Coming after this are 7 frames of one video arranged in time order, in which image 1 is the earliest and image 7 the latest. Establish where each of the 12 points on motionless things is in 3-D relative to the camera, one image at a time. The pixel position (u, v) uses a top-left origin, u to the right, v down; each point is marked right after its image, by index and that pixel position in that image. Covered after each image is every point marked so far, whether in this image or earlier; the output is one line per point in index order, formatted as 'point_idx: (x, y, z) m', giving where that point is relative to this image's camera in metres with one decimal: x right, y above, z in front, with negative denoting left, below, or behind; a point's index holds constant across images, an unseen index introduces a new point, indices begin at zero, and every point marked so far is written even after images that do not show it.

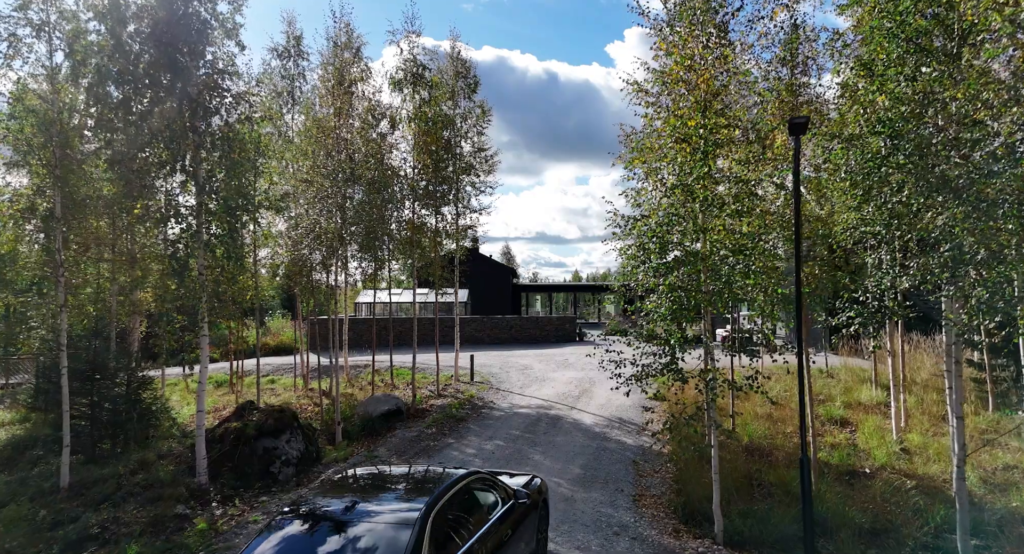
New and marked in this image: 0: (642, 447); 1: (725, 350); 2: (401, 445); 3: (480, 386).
0: (+2.3, -3.1, +11.0) m
1: (+2.5, -0.8, +6.9) m
2: (-2.1, -3.2, +11.5) m
3: (-0.9, -3.2, +17.6) m
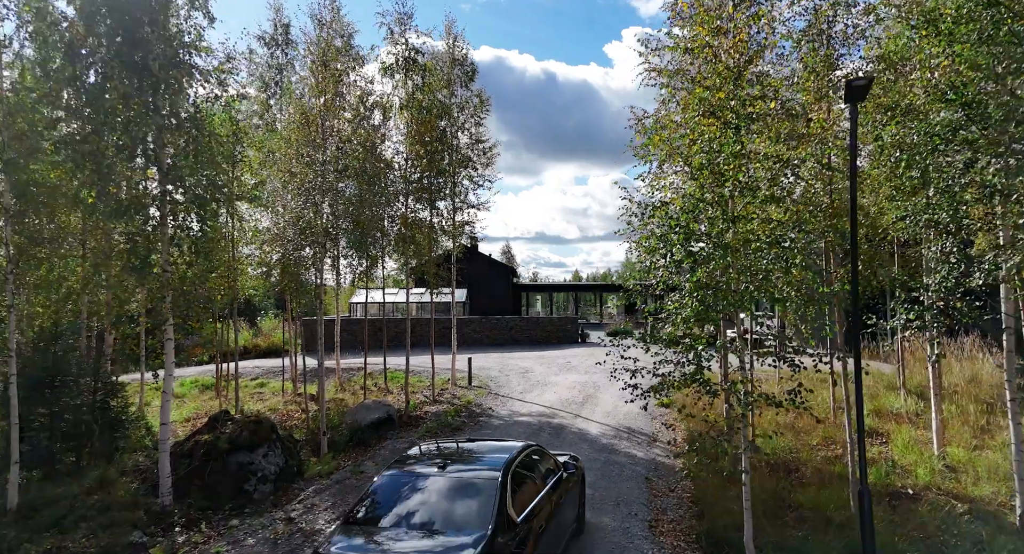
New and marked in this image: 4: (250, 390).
0: (+2.3, -3.0, +10.0) m
1: (+2.5, -0.8, +6.0) m
2: (-2.1, -3.1, +10.6) m
3: (-0.9, -3.1, +16.6) m
4: (-8.2, -3.6, +19.1) m
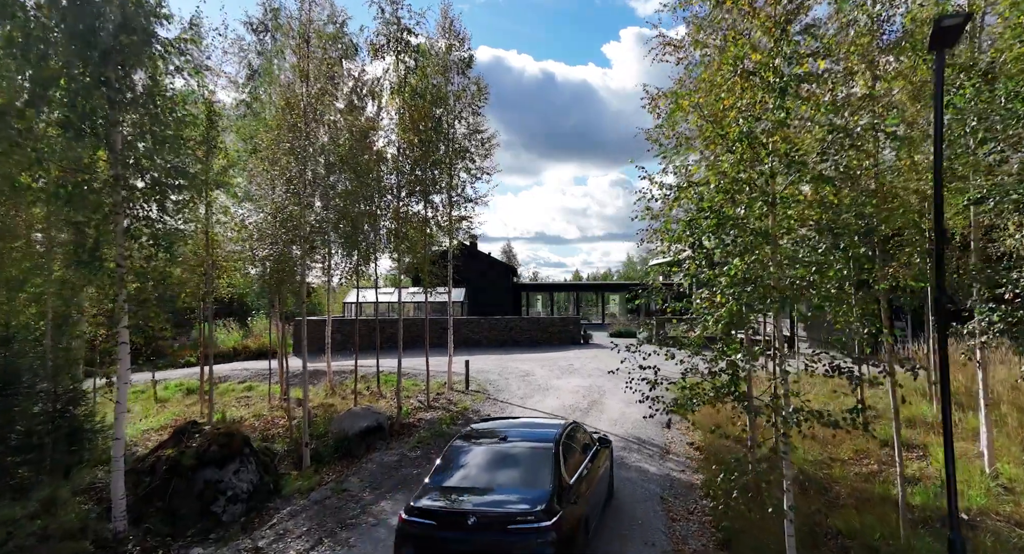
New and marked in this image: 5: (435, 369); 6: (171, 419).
0: (+2.3, -3.0, +9.1) m
1: (+2.4, -0.7, +5.0) m
2: (-2.1, -3.1, +9.6) m
3: (-1.0, -3.1, +15.7) m
4: (-8.2, -3.6, +18.2) m
5: (-2.5, -2.9, +19.6) m
6: (-8.5, -3.6, +15.2) m
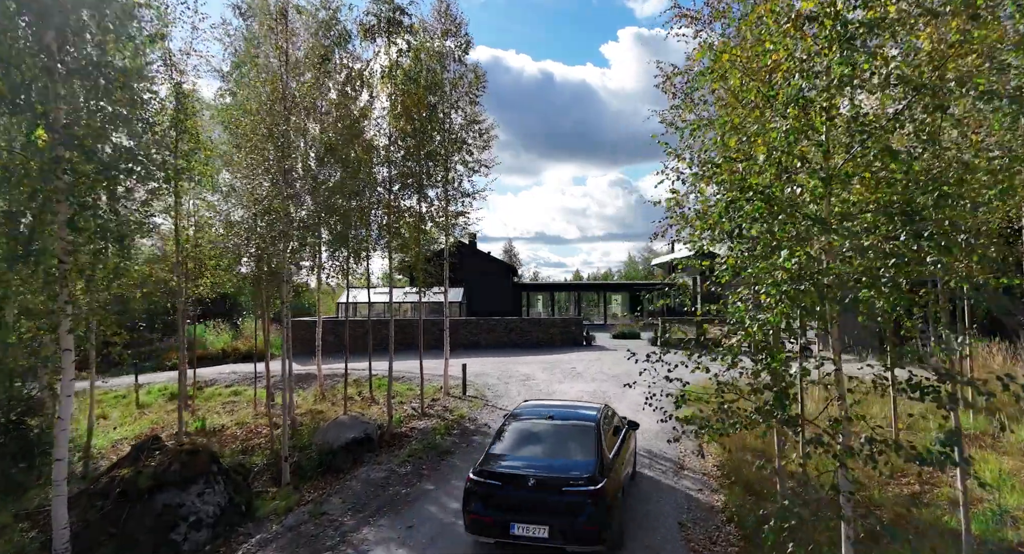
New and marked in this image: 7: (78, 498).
0: (+2.3, -2.9, +8.1) m
1: (+2.4, -0.7, +4.1) m
2: (-2.1, -3.0, +8.7) m
3: (-1.0, -3.0, +14.7) m
4: (-8.3, -3.5, +17.3) m
5: (-2.5, -2.9, +18.6) m
6: (-8.5, -3.5, +14.3) m
7: (-5.3, -2.7, +7.4) m
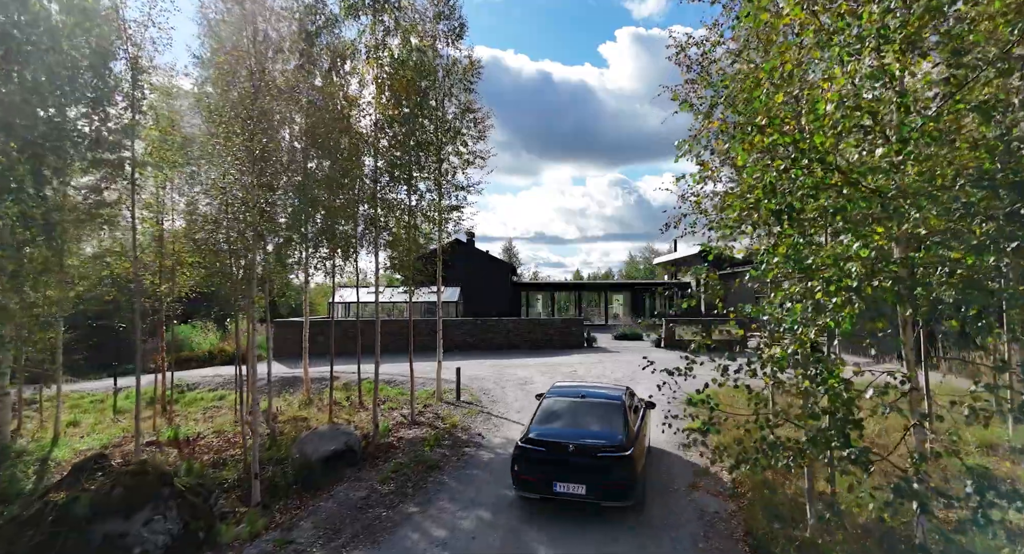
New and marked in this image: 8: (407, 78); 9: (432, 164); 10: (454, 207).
0: (+2.2, -2.9, +7.2) m
1: (+2.4, -0.7, +3.2) m
2: (-2.2, -3.0, +7.7) m
3: (-1.0, -3.0, +13.8) m
4: (-8.3, -3.5, +16.3) m
5: (-2.6, -2.9, +17.7) m
6: (-8.6, -3.5, +13.3) m
7: (-5.4, -2.6, +6.5) m
8: (-2.3, +4.4, +13.3) m
9: (-1.9, +2.7, +14.6) m
10: (-1.5, +1.8, +16.0) m
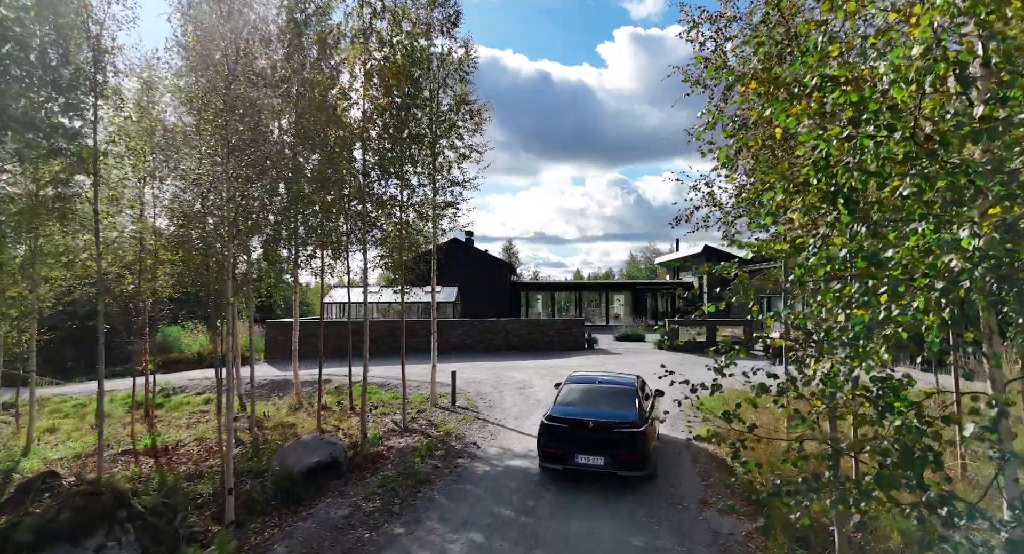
0: (+2.2, -2.9, +6.5) m
1: (+2.3, -0.7, +2.5) m
2: (-2.2, -3.0, +7.1) m
3: (-1.1, -3.0, +13.1) m
4: (-8.4, -3.5, +15.6) m
5: (-2.6, -2.9, +17.0) m
6: (-8.7, -3.5, +12.7) m
7: (-5.4, -2.6, +5.8) m
8: (-2.3, +4.4, +12.7) m
9: (-2.0, +2.7, +14.0) m
10: (-1.6, +1.9, +15.3) m
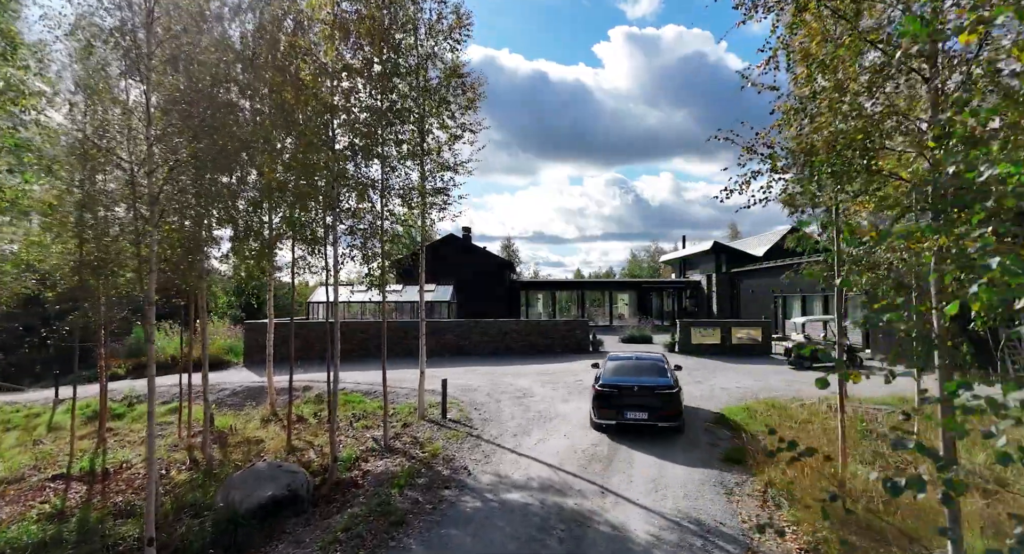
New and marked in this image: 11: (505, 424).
0: (+2.1, -2.8, +4.9) m
1: (+2.3, -0.6, +0.8) m
2: (-2.3, -2.9, +5.4) m
3: (-1.1, -2.9, +11.5) m
4: (-8.4, -3.4, +14.0) m
5: (-2.7, -2.8, +15.4) m
6: (-8.7, -3.4, +11.0) m
7: (-5.5, -2.5, +4.2) m
8: (-2.4, +4.5, +11.0) m
9: (-2.0, +2.8, +12.3) m
10: (-1.6, +1.9, +13.6) m
11: (-0.1, -2.9, +11.9) m
